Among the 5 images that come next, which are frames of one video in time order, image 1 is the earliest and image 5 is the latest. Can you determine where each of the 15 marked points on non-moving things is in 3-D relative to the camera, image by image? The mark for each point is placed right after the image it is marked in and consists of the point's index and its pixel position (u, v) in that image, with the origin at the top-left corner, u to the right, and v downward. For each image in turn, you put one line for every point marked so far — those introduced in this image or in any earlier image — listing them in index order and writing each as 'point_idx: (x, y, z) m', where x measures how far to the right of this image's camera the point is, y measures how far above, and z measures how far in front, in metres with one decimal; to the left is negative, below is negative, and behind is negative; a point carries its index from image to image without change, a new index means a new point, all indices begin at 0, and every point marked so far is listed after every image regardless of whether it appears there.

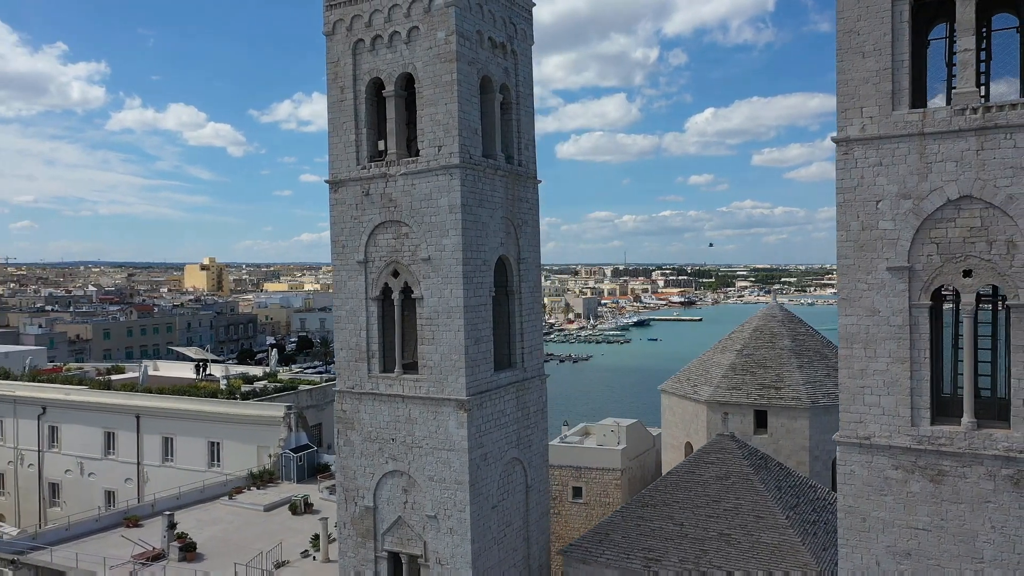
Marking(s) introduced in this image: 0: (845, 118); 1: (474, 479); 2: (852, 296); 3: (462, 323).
0: (+4.9, +2.5, +10.7) m
1: (-0.8, -3.8, +14.7) m
2: (+5.0, -0.1, +10.7) m
3: (-1.0, -0.7, +14.5) m
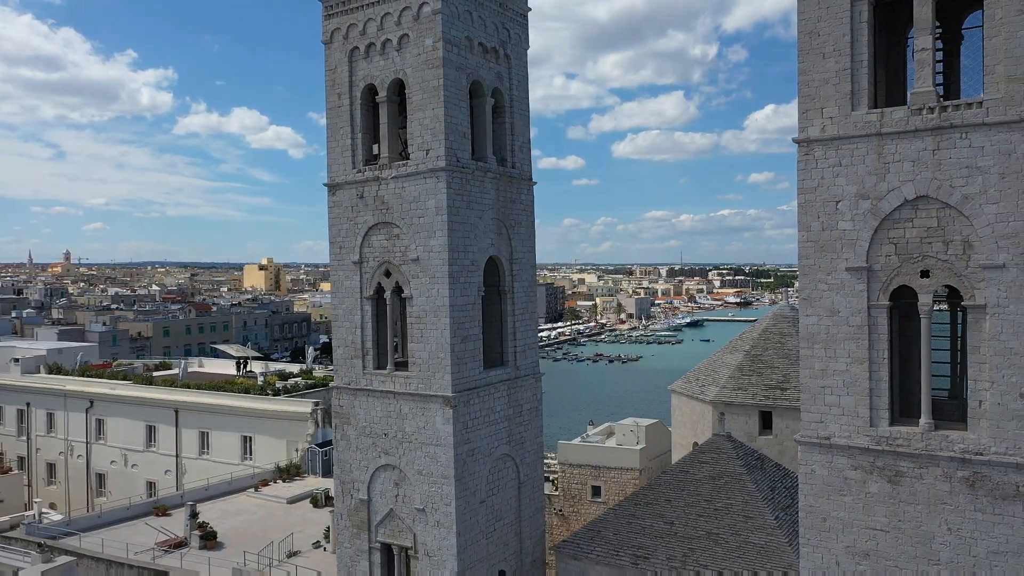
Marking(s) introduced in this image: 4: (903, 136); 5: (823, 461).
0: (+4.3, +2.5, +10.7) m
1: (-1.1, -3.8, +15.1) m
2: (+4.4, -0.1, +10.7) m
3: (-1.3, -0.7, +14.9) m
4: (+5.3, +2.1, +10.0) m
5: (+4.5, -2.5, +10.7) m
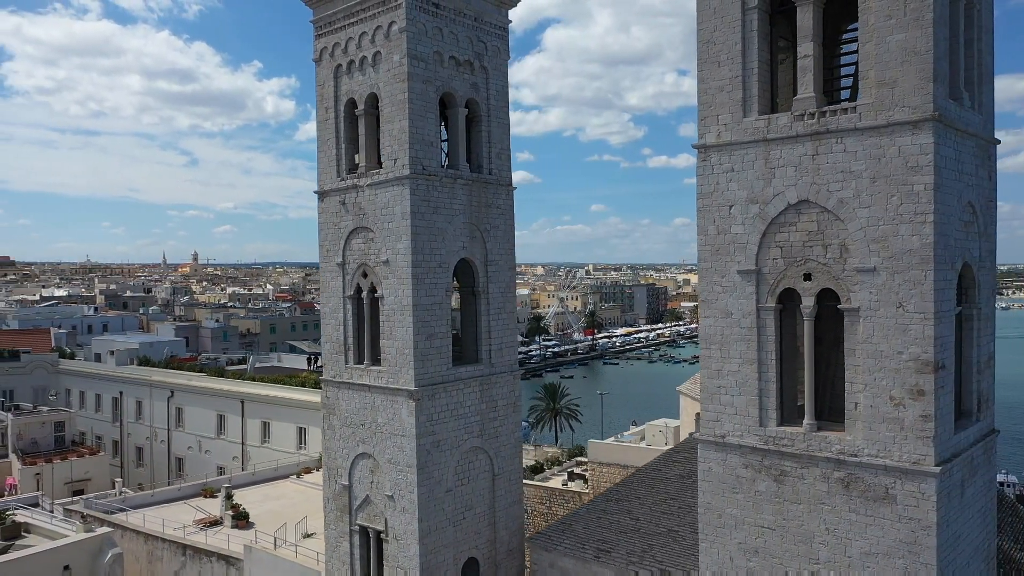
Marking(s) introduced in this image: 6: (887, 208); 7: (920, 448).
0: (+2.9, +2.4, +11.0) m
1: (-1.9, -3.8, +16.0) m
2: (+3.0, -0.1, +11.0) m
3: (-2.2, -0.7, +15.9) m
4: (+3.8, +2.0, +10.2) m
5: (+3.1, -2.6, +11.0) m
6: (+4.8, +1.0, +9.3) m
7: (+5.1, -2.0, +9.1) m
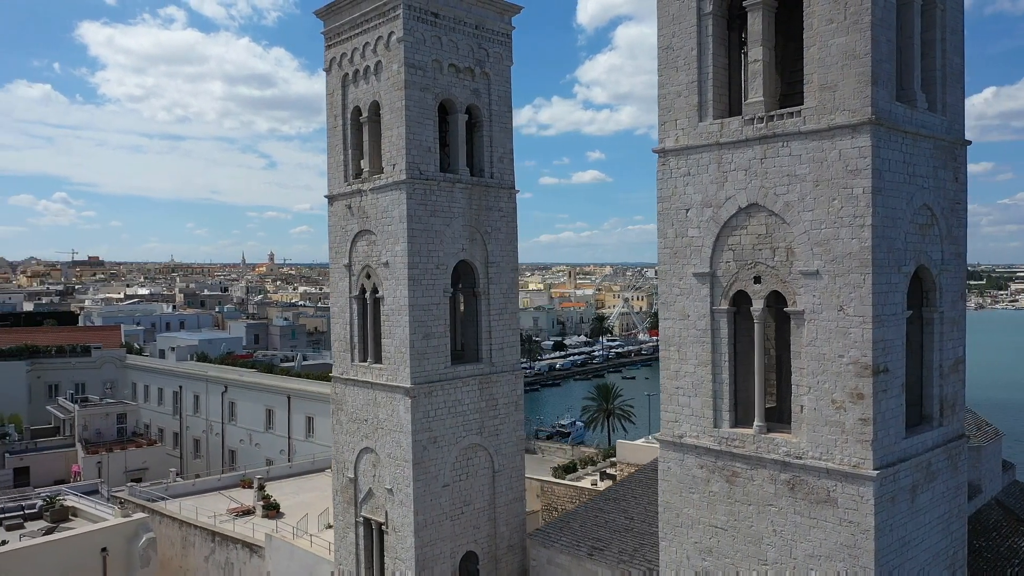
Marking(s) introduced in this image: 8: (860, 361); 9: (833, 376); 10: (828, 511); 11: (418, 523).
0: (+2.3, +2.4, +11.2) m
1: (-2.1, -3.9, +16.6) m
2: (+2.4, -0.2, +11.2) m
3: (-2.3, -0.7, +16.5) m
4: (+3.2, +2.0, +10.3) m
5: (+2.5, -2.6, +11.1) m
6: (+4.0, +1.0, +9.3) m
7: (+4.3, -2.0, +9.1) m
8: (+4.3, -0.9, +9.1) m
9: (+4.1, -1.1, +9.3) m
10: (+4.0, -2.9, +9.4) m
11: (-2.1, -5.3, +16.5) m
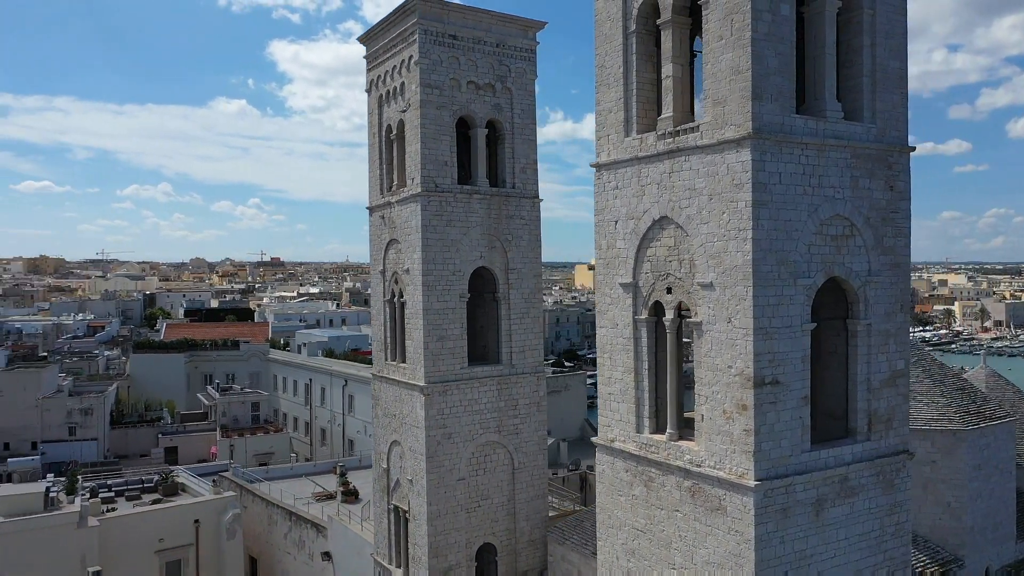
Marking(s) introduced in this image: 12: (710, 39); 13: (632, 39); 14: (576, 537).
0: (+1.4, +2.3, +11.6) m
1: (-1.9, -4.0, +17.8) m
2: (+1.4, -0.3, +11.6) m
3: (-2.2, -0.9, +17.7) m
4: (+2.0, +1.8, +10.6) m
5: (+1.5, -2.7, +11.5) m
6: (+2.7, +0.8, +9.5) m
7: (+2.9, -2.2, +9.2) m
8: (+2.9, -1.1, +9.2) m
9: (+2.7, -1.3, +9.5) m
10: (+2.7, -3.0, +9.6) m
11: (-2.0, -5.4, +17.7) m
12: (+2.6, +3.3, +9.6) m
13: (+1.8, +3.8, +11.1) m
14: (+1.5, -6.1, +17.9) m
